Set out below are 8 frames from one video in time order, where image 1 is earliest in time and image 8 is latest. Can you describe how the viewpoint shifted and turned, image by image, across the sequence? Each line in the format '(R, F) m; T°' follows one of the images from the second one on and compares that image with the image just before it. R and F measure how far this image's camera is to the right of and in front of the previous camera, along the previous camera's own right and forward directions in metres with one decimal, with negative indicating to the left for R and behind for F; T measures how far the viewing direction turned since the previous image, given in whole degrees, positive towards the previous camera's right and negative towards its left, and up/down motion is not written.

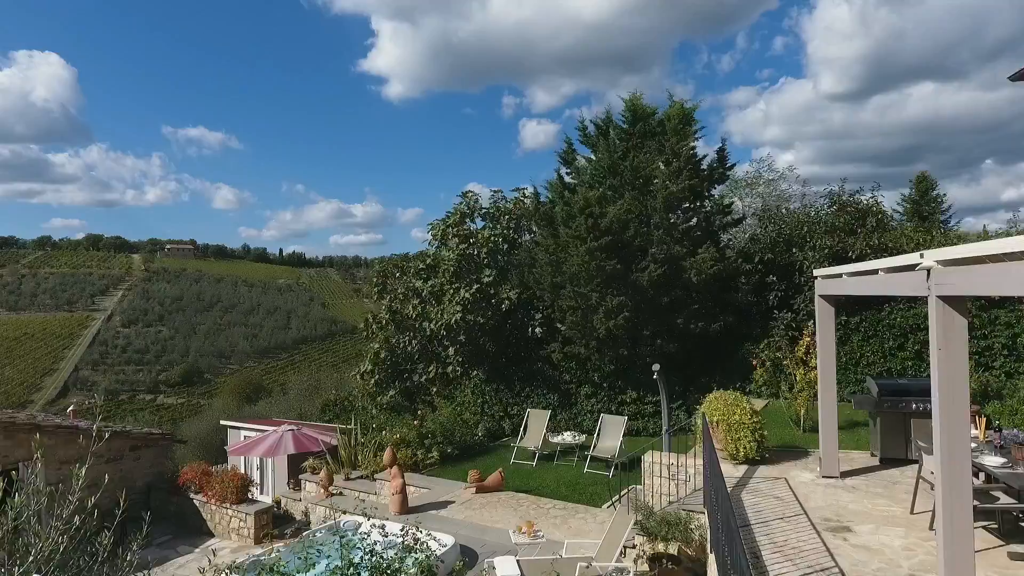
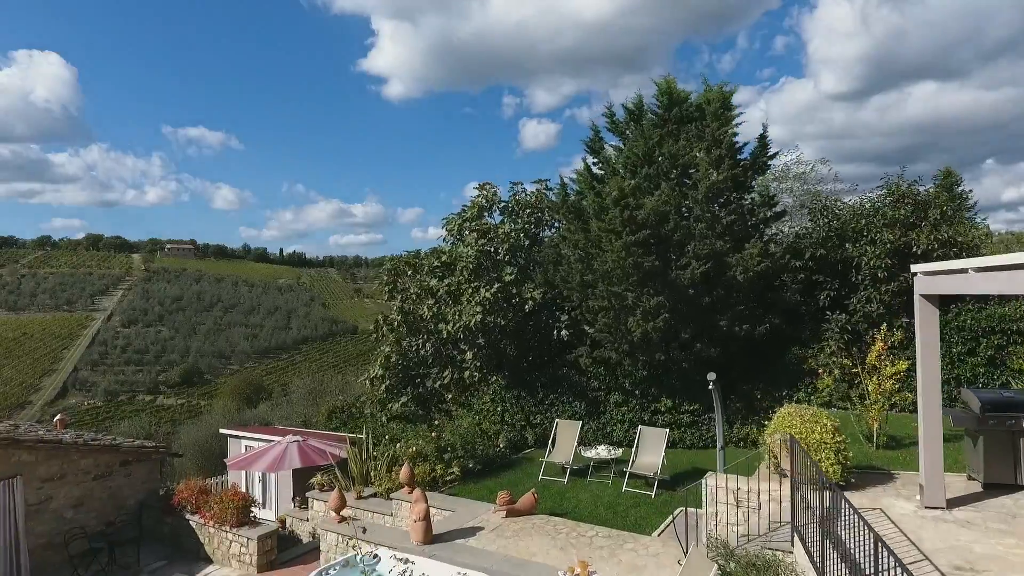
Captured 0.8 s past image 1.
(-0.3, +1.0) m; 0°
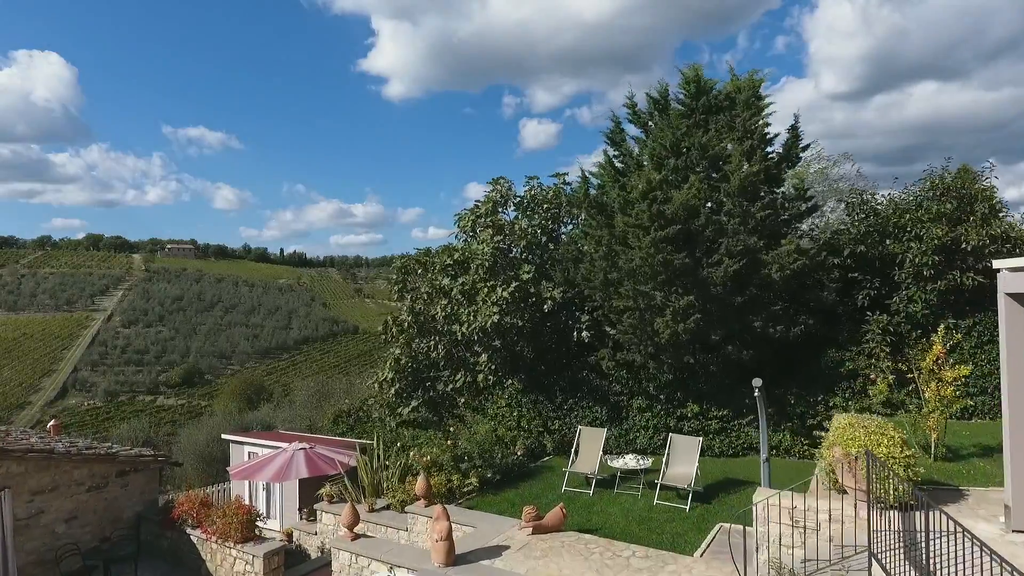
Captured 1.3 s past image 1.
(-0.2, +0.6) m; 0°
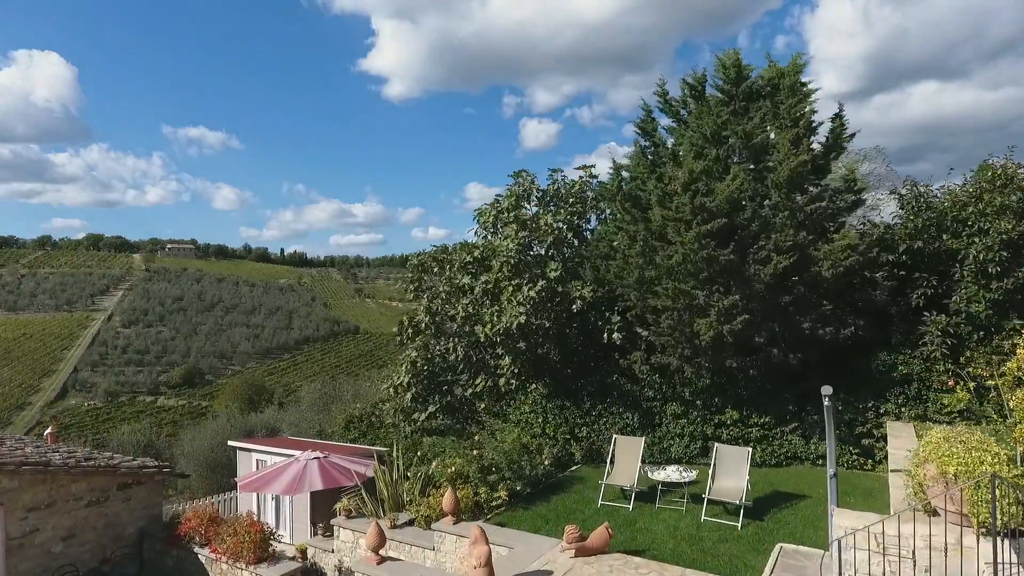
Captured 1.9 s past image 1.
(-0.3, +0.7) m; 0°
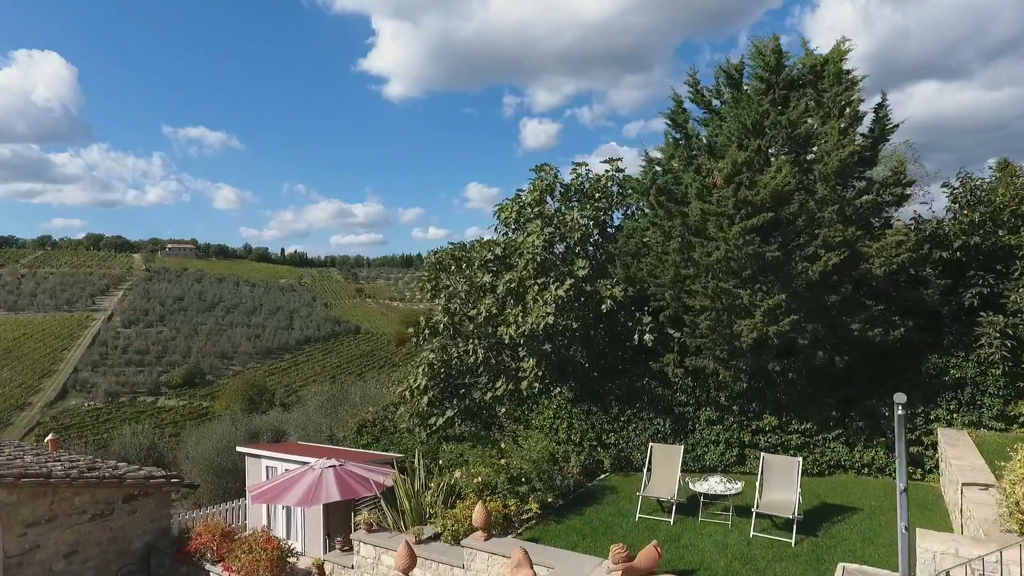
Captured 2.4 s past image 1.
(-0.3, +0.6) m; 0°
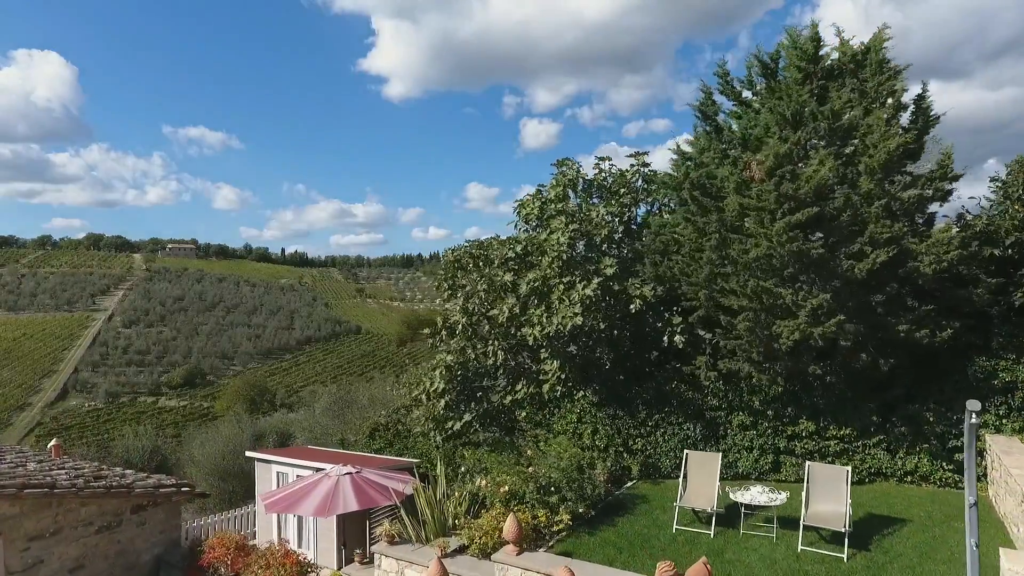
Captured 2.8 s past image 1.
(-0.3, +0.5) m; 0°
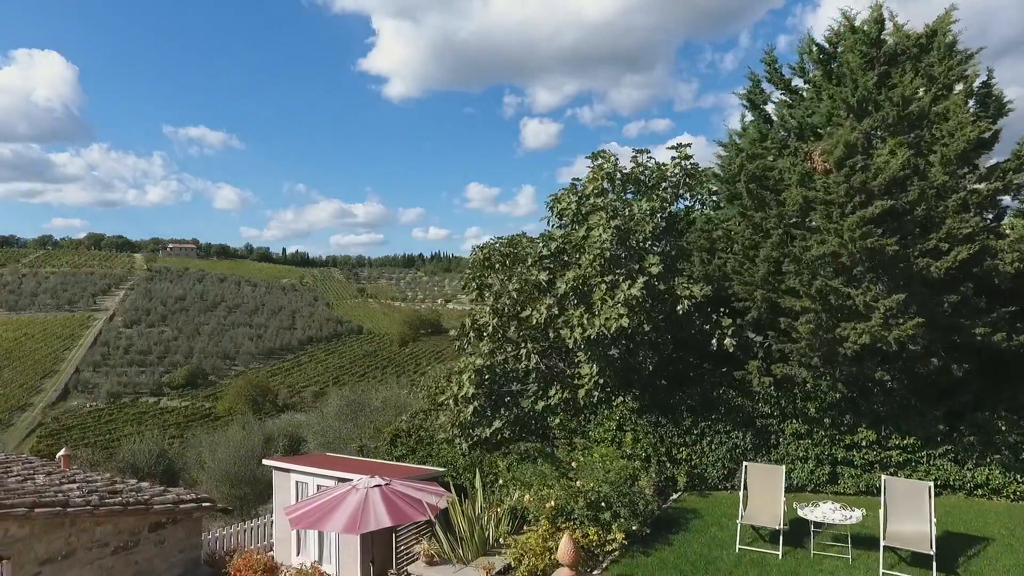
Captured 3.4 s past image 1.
(-0.4, +0.6) m; 0°
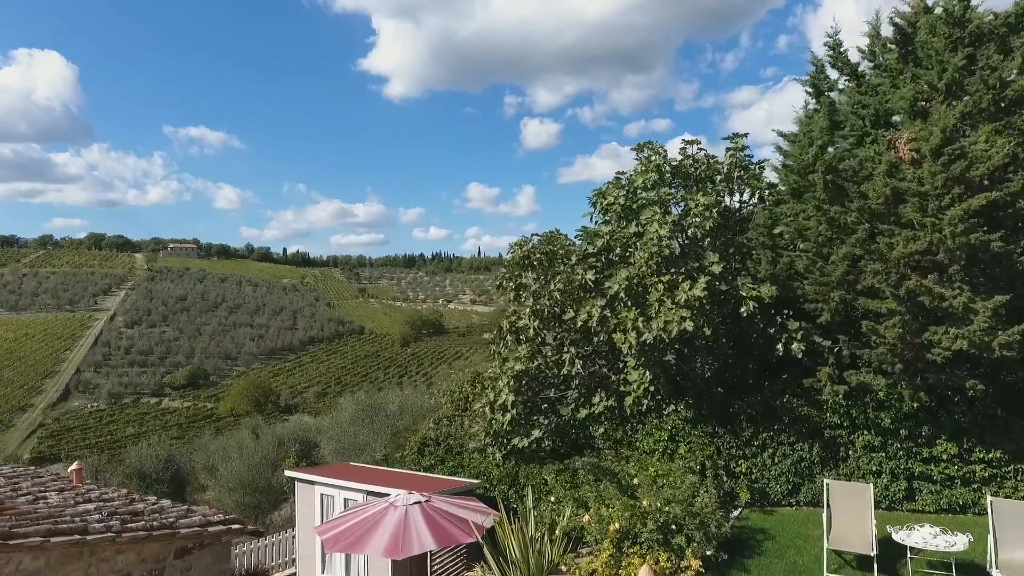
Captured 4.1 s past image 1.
(-0.5, +0.7) m; 0°
